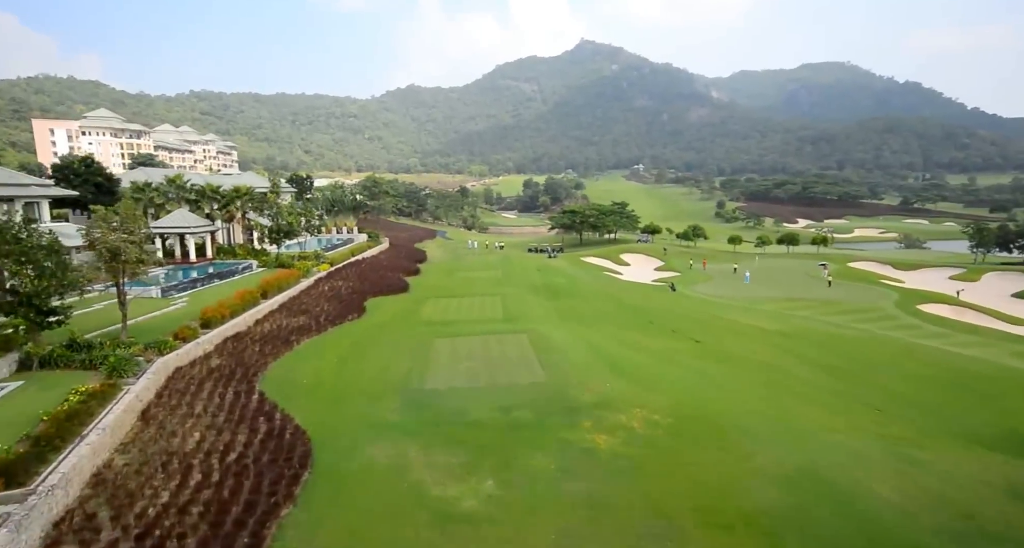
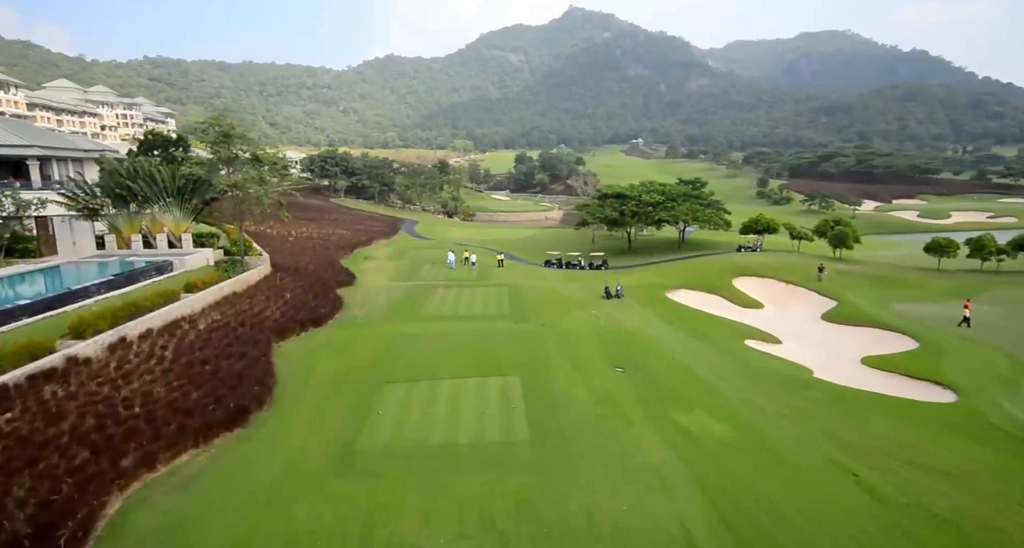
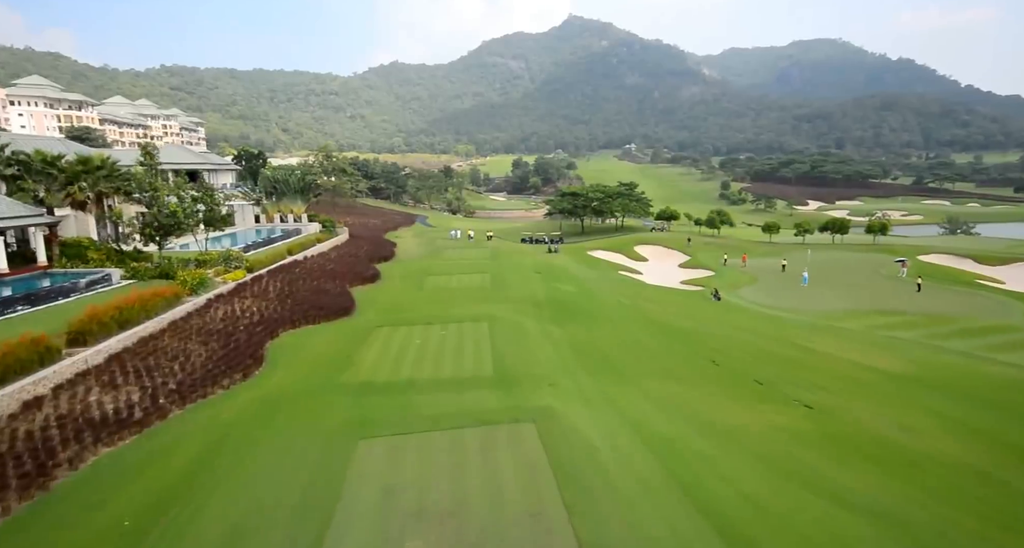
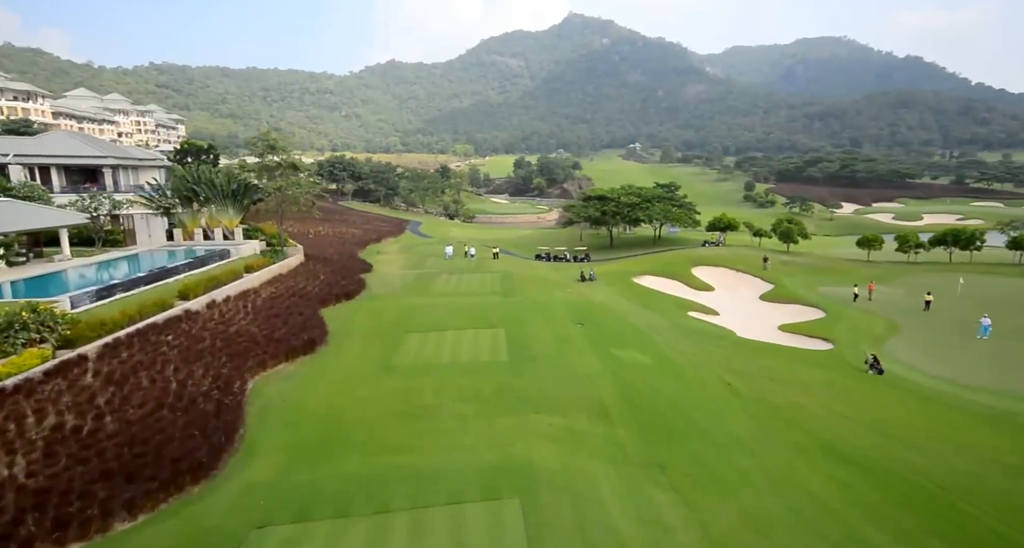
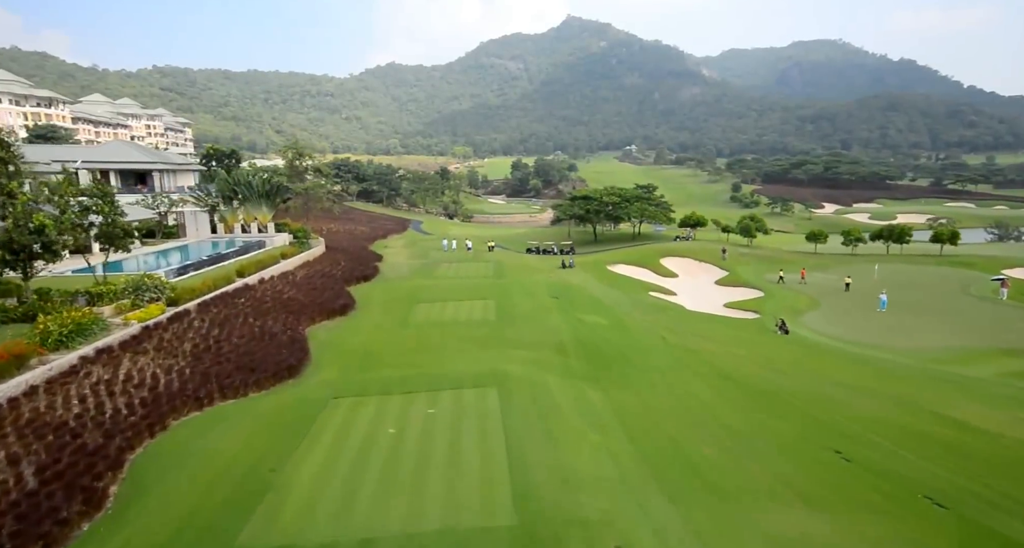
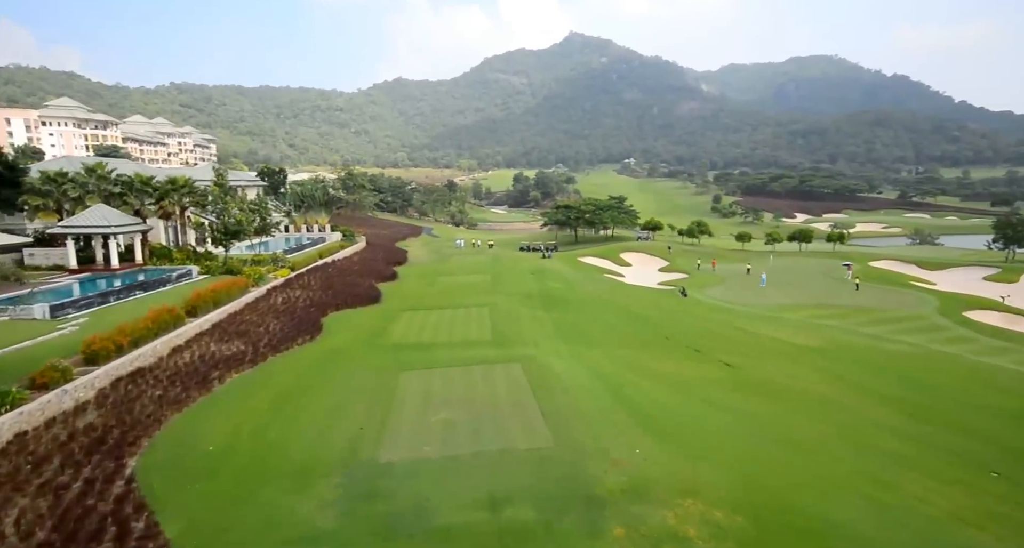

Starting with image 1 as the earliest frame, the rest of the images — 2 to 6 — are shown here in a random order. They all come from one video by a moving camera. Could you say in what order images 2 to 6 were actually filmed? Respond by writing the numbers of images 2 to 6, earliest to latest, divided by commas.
6, 3, 5, 4, 2
